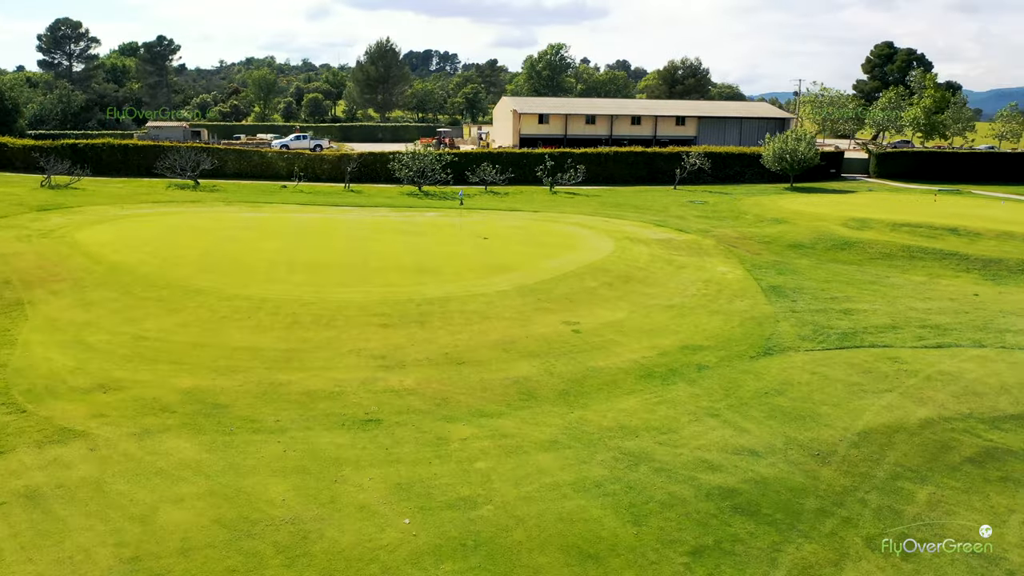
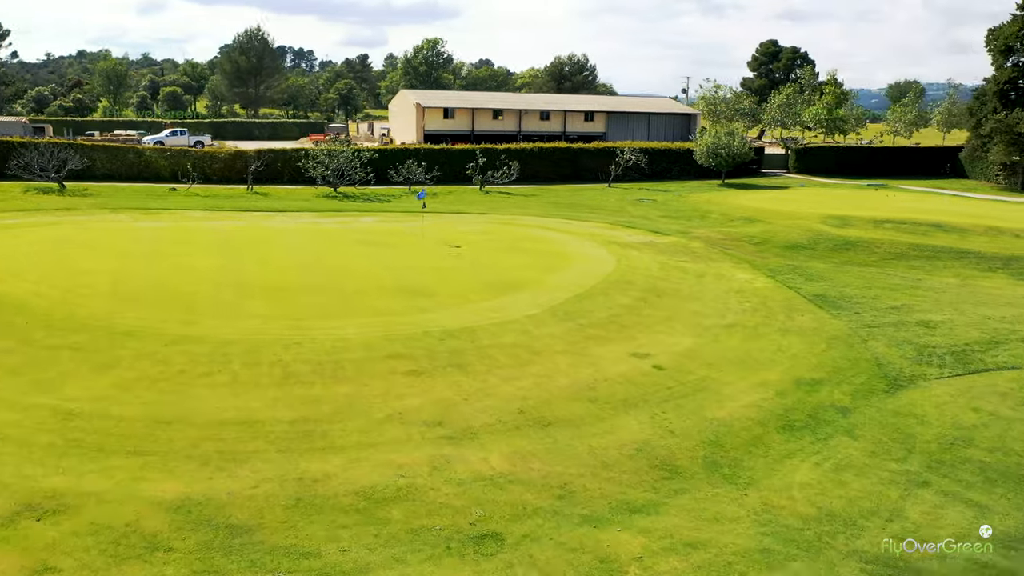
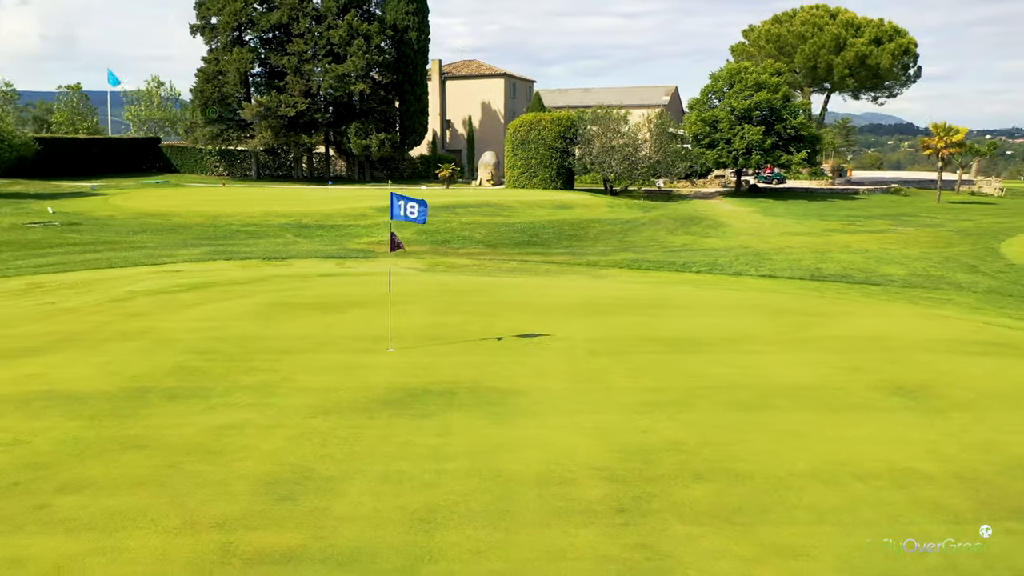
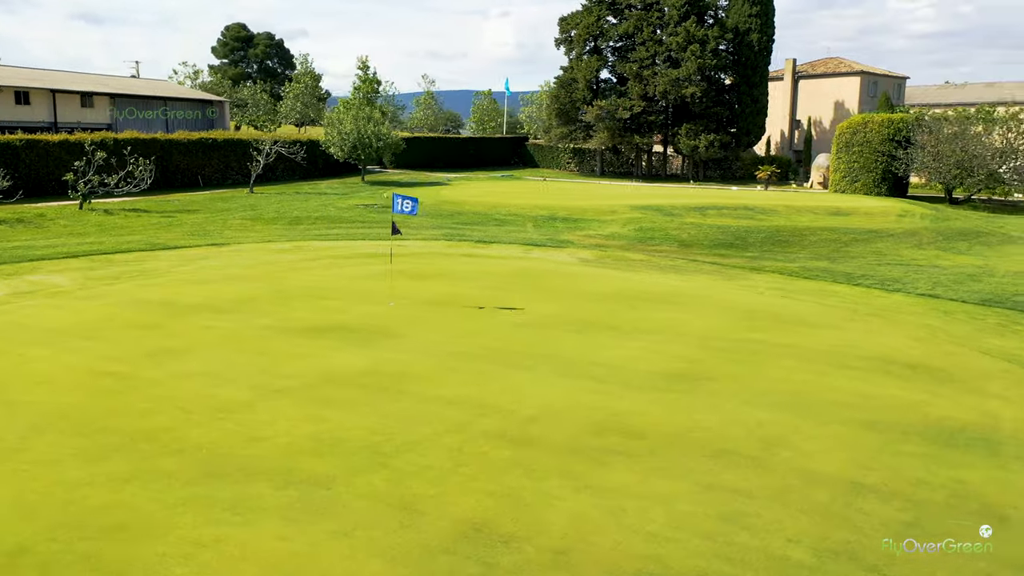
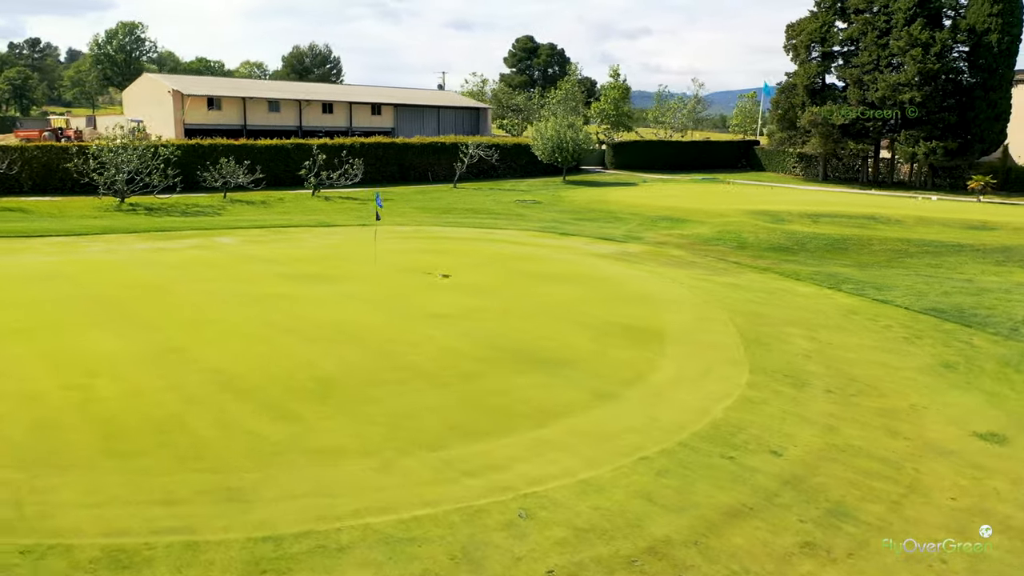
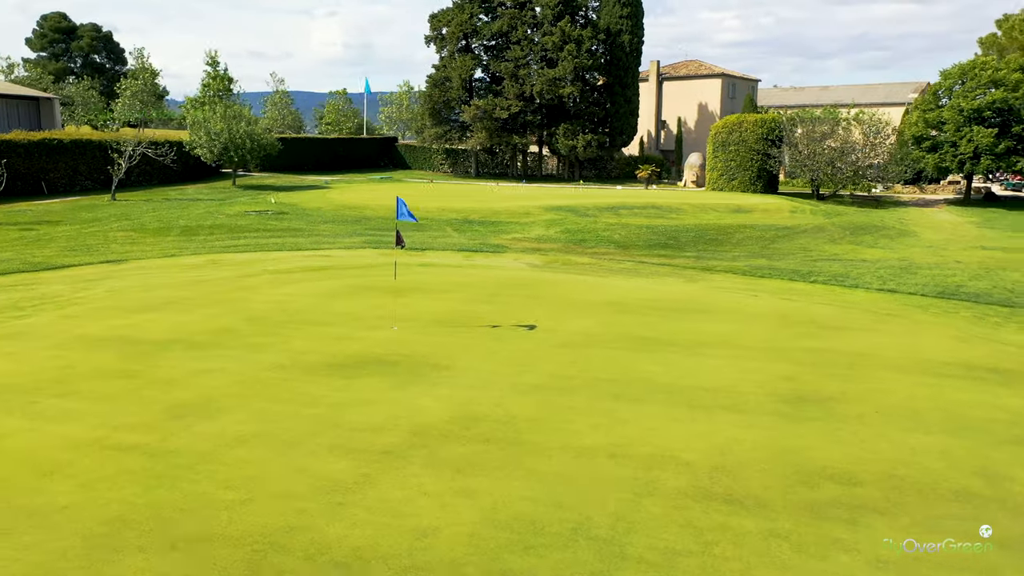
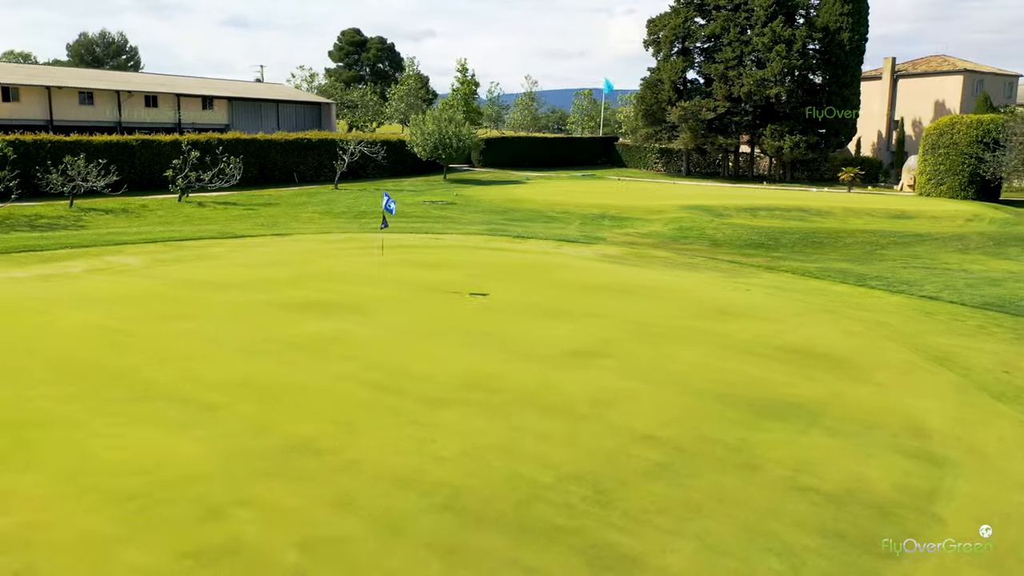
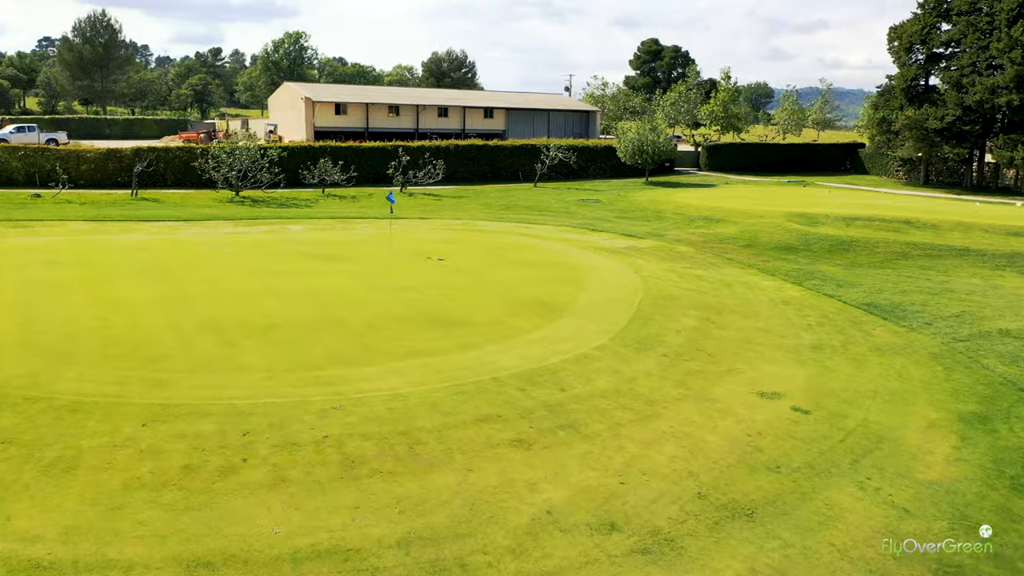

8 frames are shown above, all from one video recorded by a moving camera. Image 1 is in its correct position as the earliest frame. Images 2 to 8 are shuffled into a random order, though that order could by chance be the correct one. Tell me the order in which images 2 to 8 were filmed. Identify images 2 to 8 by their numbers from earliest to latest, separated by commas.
2, 8, 5, 7, 4, 6, 3
